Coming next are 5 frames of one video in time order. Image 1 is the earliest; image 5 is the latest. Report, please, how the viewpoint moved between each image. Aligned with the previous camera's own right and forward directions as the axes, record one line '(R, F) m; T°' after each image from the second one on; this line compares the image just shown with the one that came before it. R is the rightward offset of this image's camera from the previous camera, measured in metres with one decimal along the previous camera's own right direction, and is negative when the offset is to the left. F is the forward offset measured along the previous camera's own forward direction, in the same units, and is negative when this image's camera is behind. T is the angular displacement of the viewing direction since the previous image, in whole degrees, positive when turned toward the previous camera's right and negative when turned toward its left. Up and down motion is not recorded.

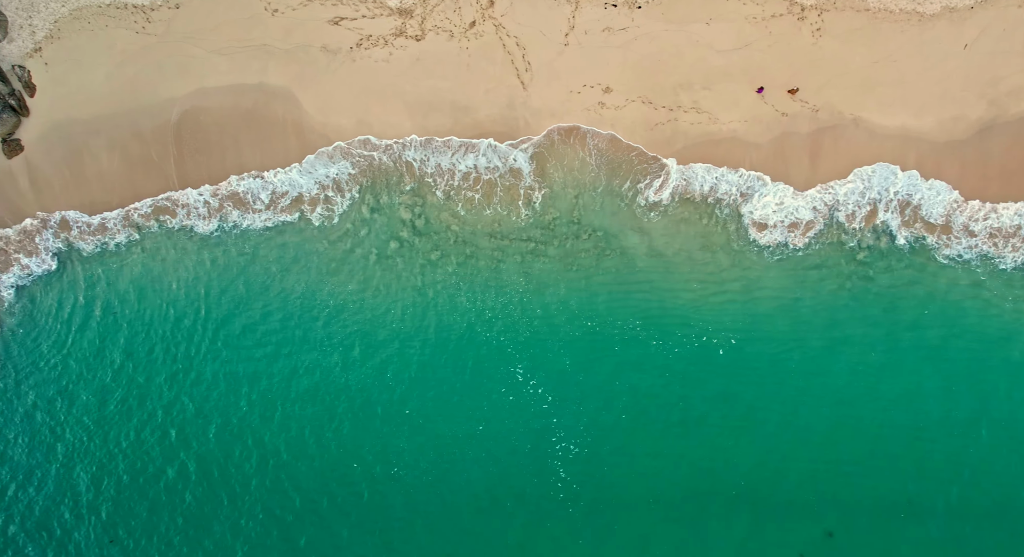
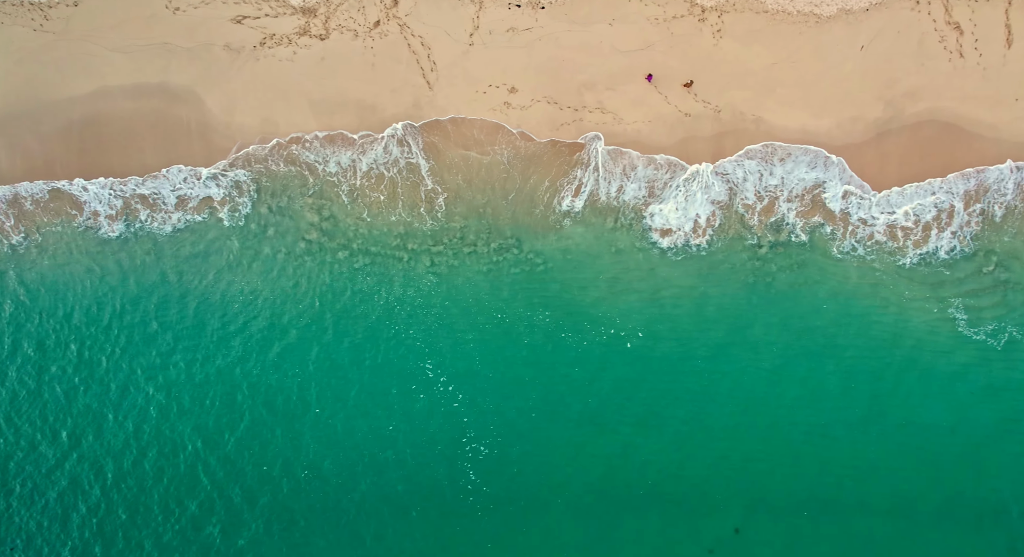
(+2.7, 0.0) m; +2°
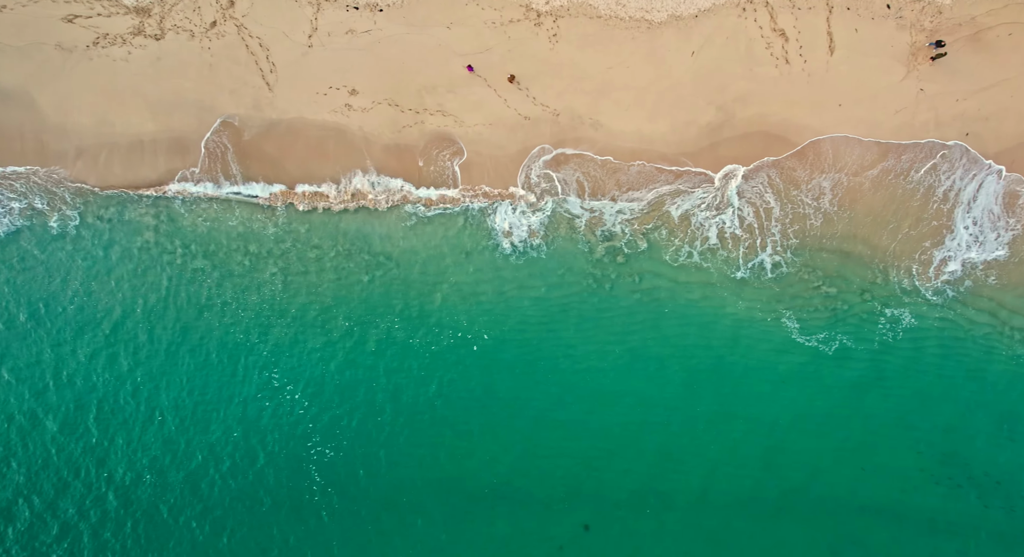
(+9.1, +0.1) m; -2°
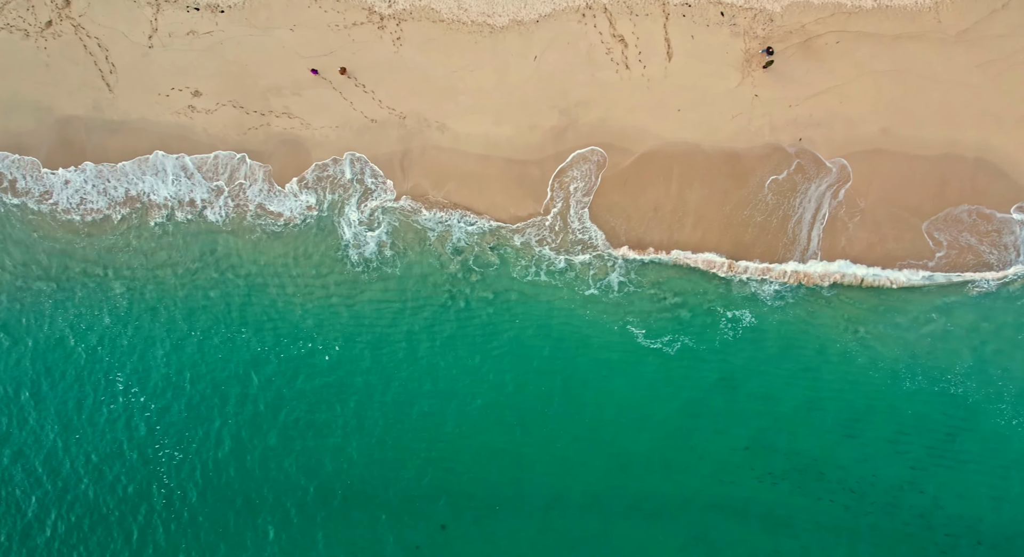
(+4.3, +0.1) m; +3°
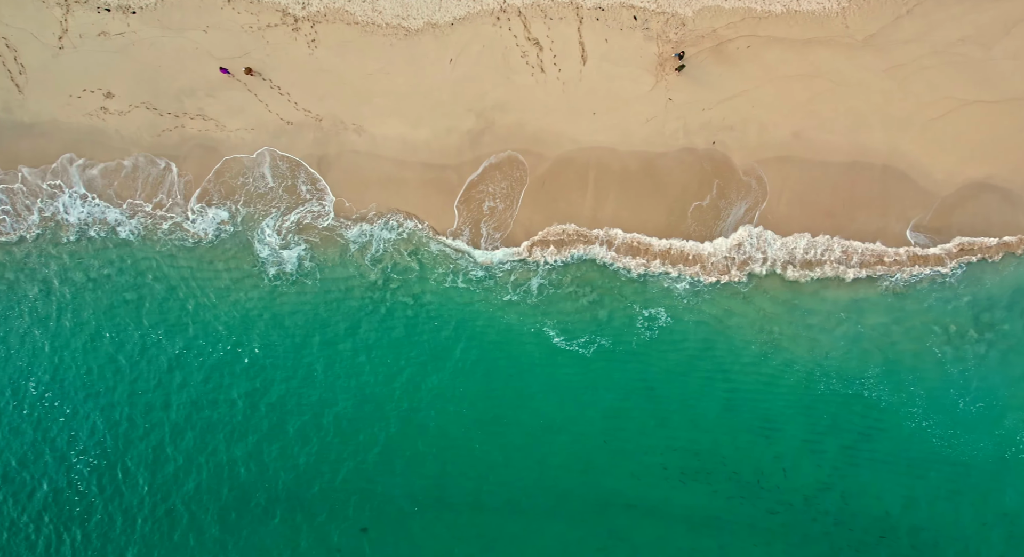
(+2.0, 0.0) m; +2°
